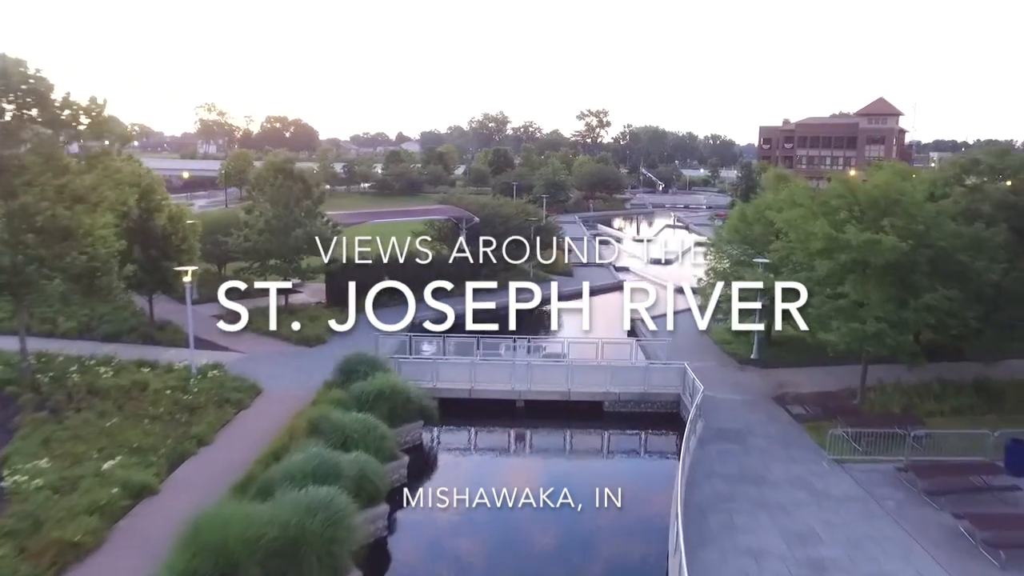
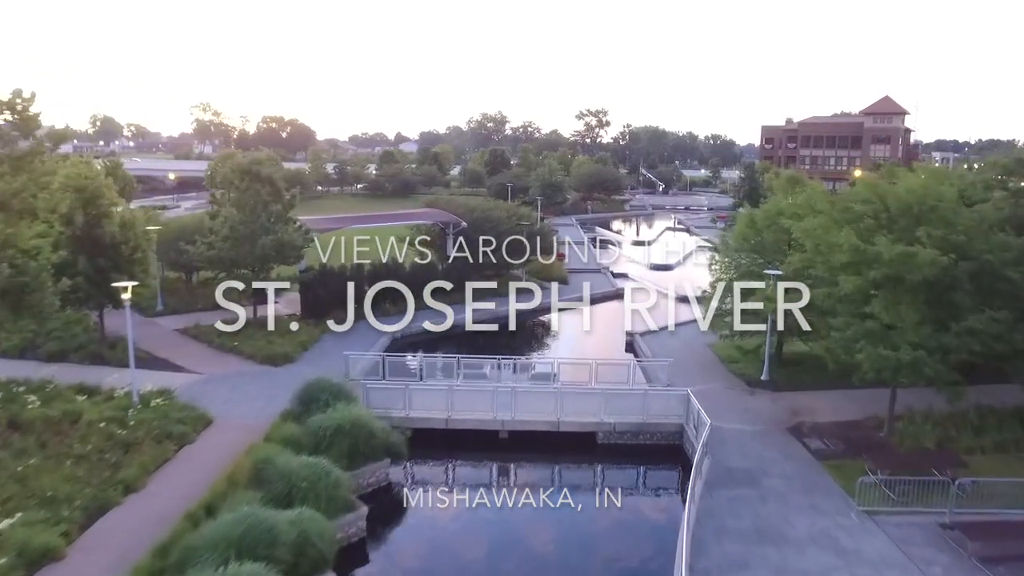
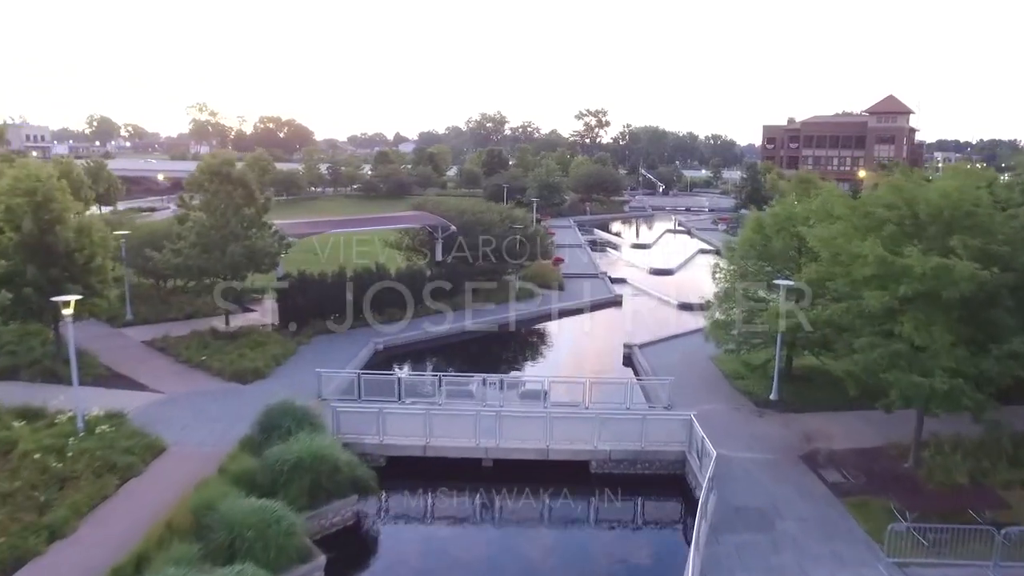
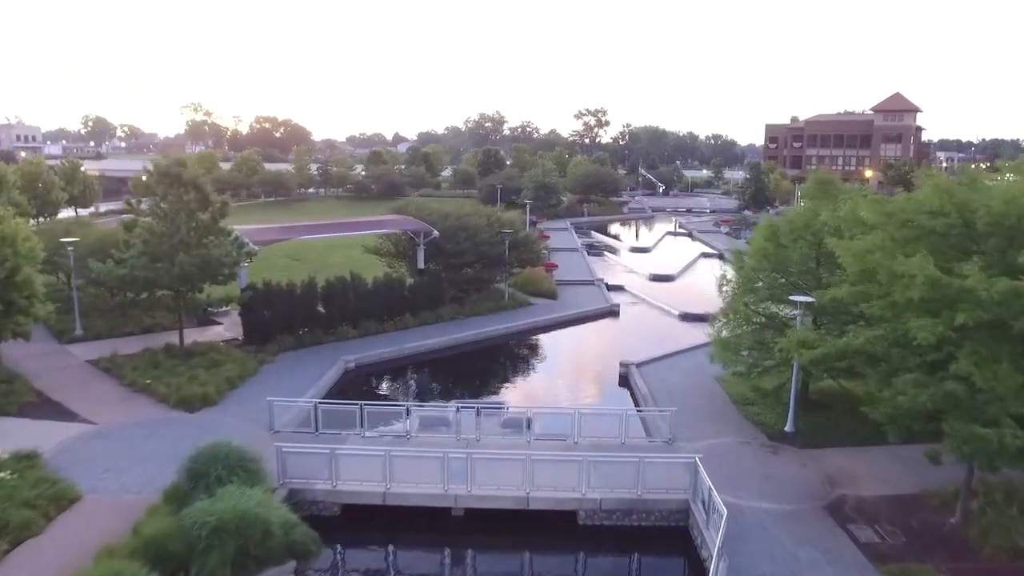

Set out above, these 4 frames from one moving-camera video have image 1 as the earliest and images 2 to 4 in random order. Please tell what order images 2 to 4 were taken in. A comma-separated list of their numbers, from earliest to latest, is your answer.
2, 3, 4
